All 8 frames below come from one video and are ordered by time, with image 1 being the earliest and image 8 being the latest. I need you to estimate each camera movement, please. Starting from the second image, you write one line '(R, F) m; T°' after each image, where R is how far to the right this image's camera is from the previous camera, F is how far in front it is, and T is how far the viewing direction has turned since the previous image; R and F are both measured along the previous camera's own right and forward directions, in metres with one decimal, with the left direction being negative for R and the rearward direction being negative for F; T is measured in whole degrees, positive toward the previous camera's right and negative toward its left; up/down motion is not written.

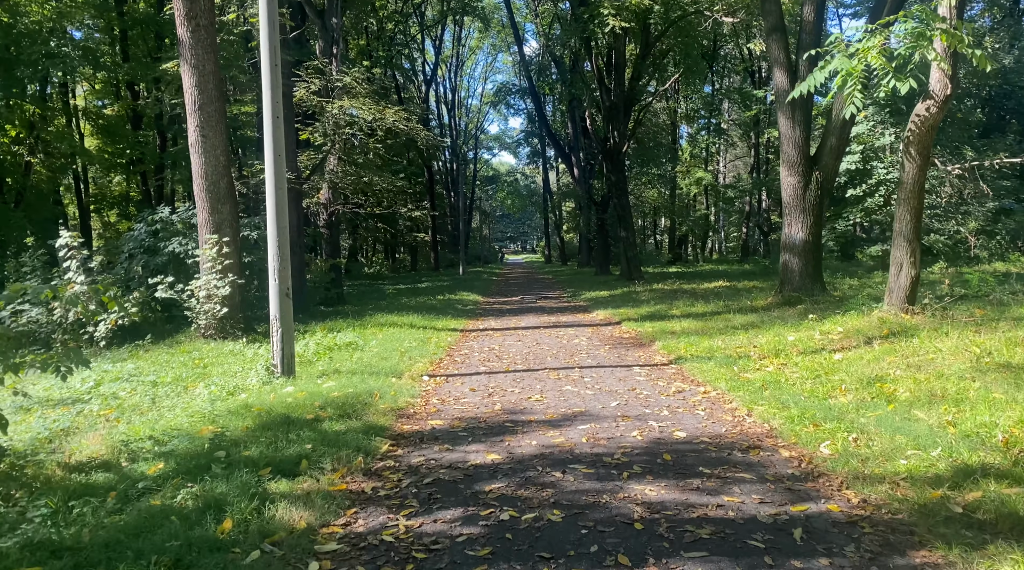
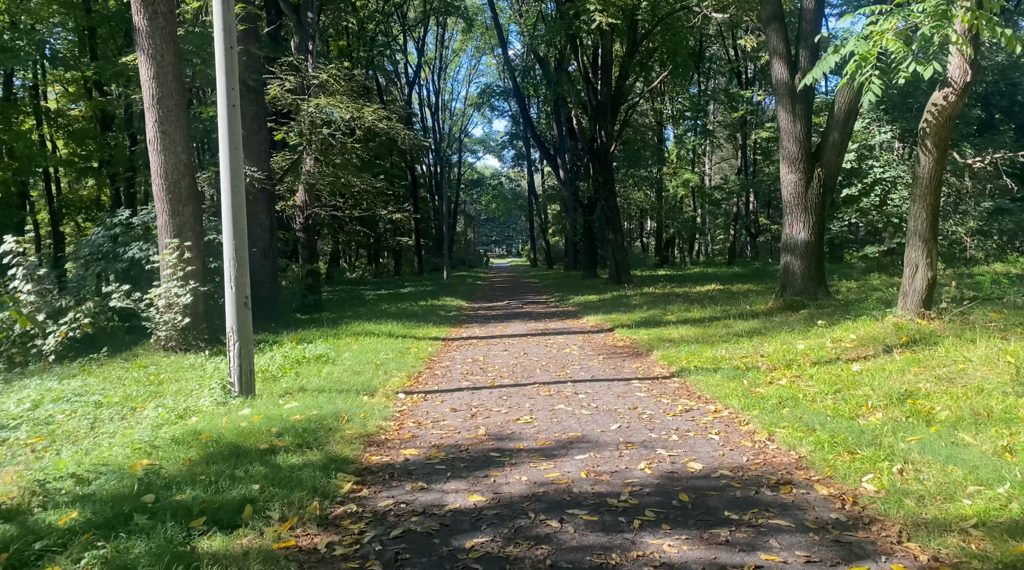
(0.0, +1.0) m; +1°
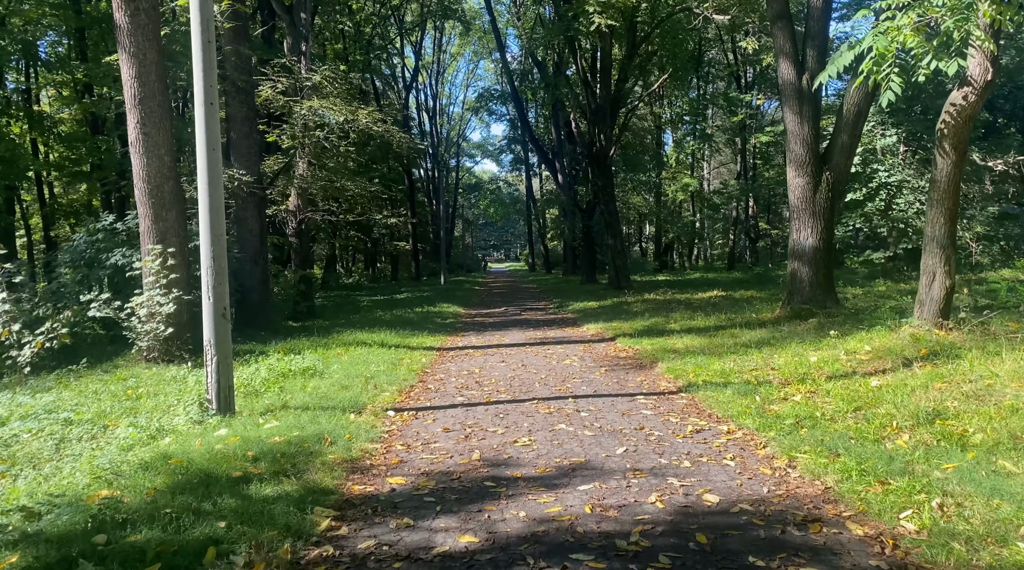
(0.0, +0.6) m; 0°
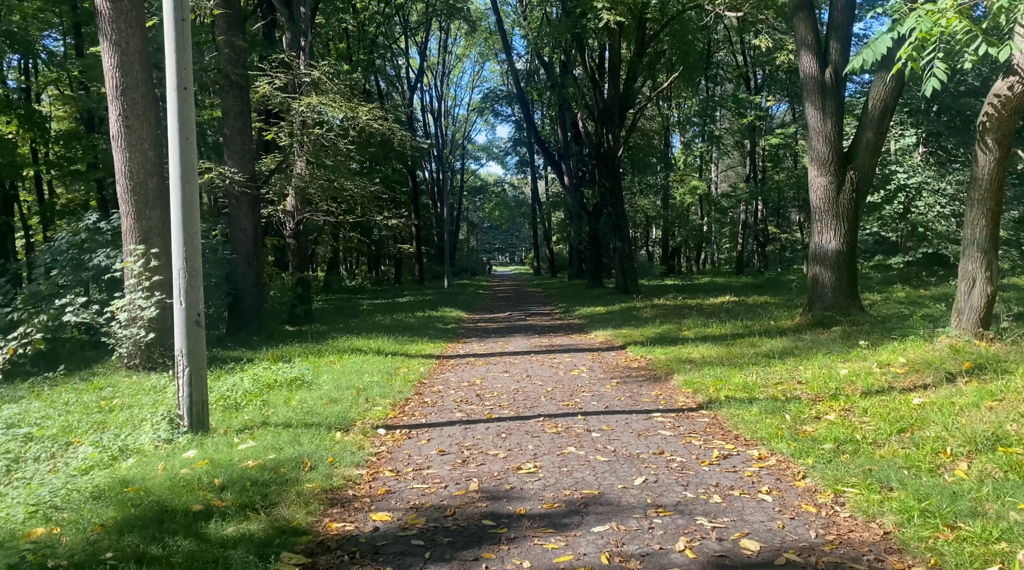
(0.0, +0.8) m; 0°
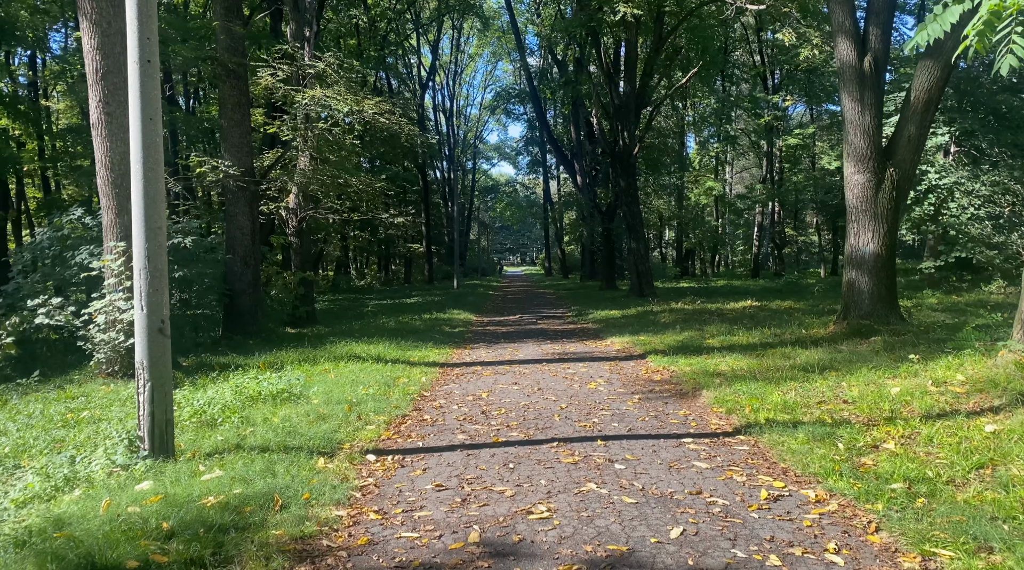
(0.0, +1.0) m; -1°
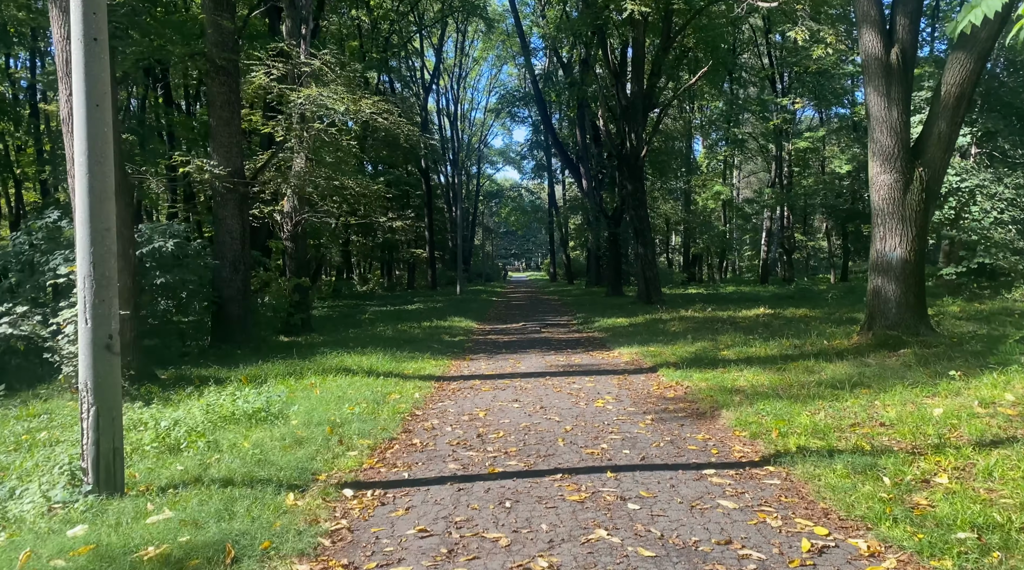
(0.0, +0.8) m; 0°
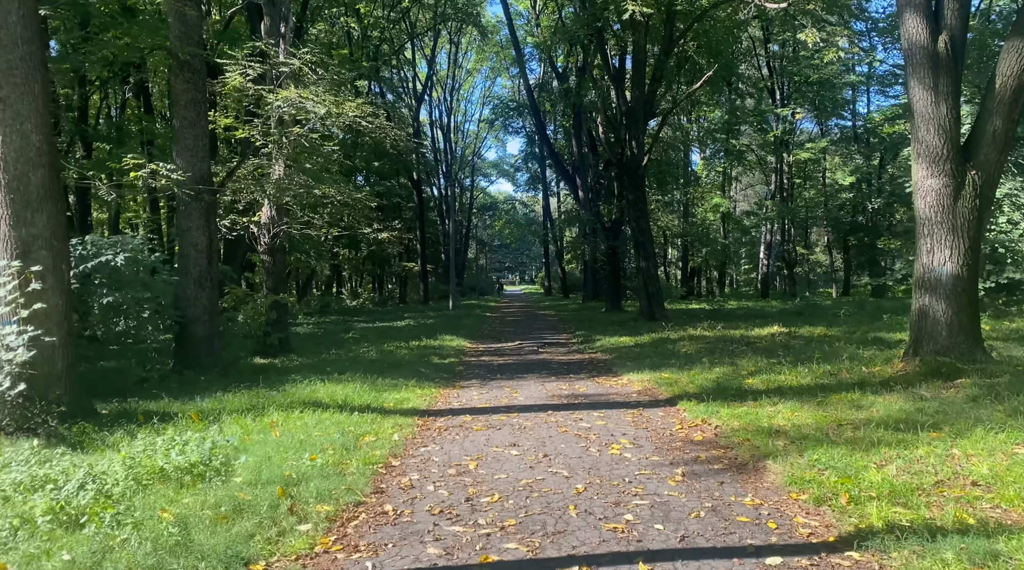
(0.0, +1.5) m; 0°
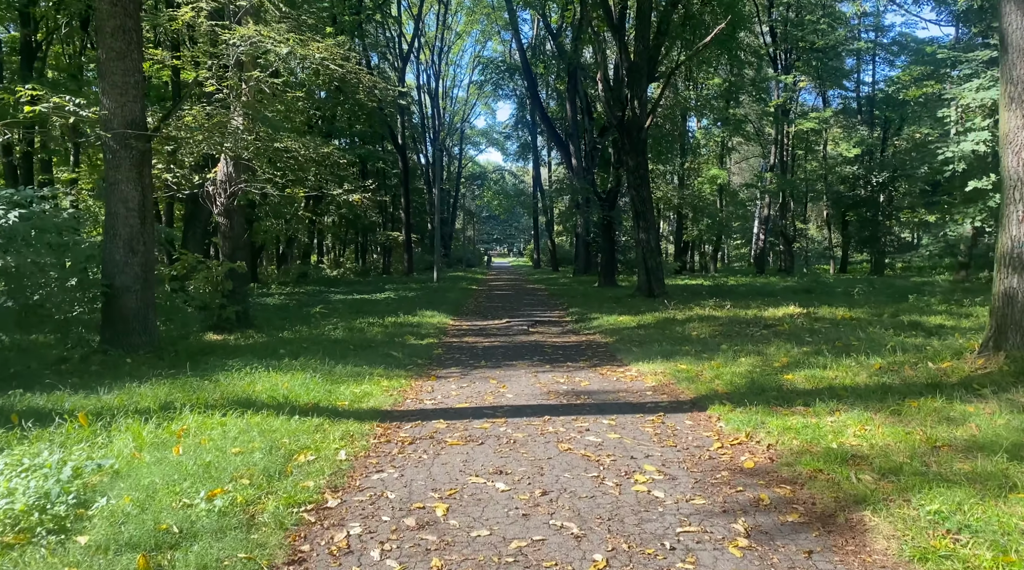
(0.0, +2.1) m; +1°
